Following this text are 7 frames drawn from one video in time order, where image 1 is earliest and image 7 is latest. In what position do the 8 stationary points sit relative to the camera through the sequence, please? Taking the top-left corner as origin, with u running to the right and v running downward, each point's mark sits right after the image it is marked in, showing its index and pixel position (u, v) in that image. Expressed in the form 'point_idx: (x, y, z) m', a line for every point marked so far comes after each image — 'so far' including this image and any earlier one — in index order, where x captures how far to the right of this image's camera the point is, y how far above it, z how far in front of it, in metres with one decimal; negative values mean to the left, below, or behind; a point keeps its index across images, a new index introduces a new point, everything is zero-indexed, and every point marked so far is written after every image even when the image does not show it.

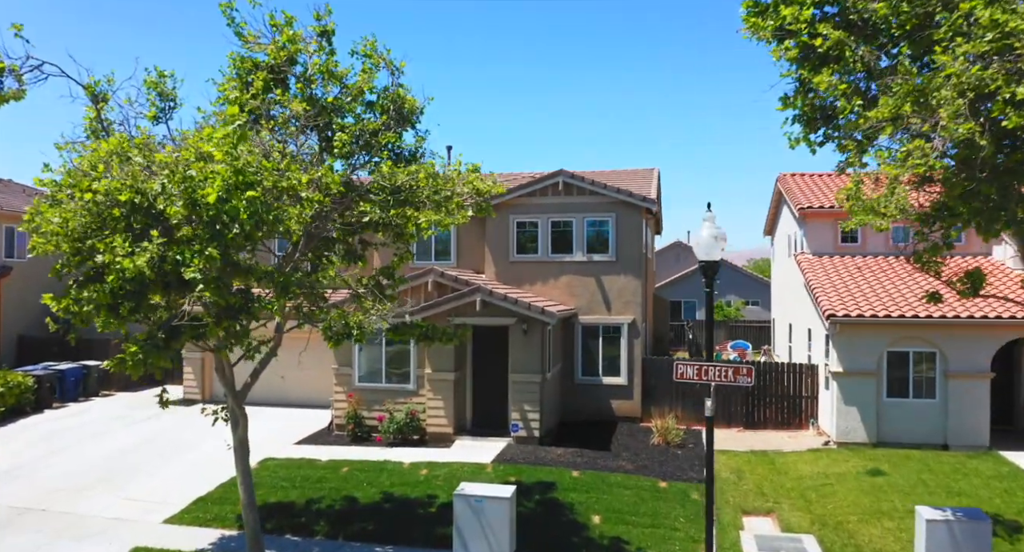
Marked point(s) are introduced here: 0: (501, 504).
0: (-0.1, -3.0, +9.2) m
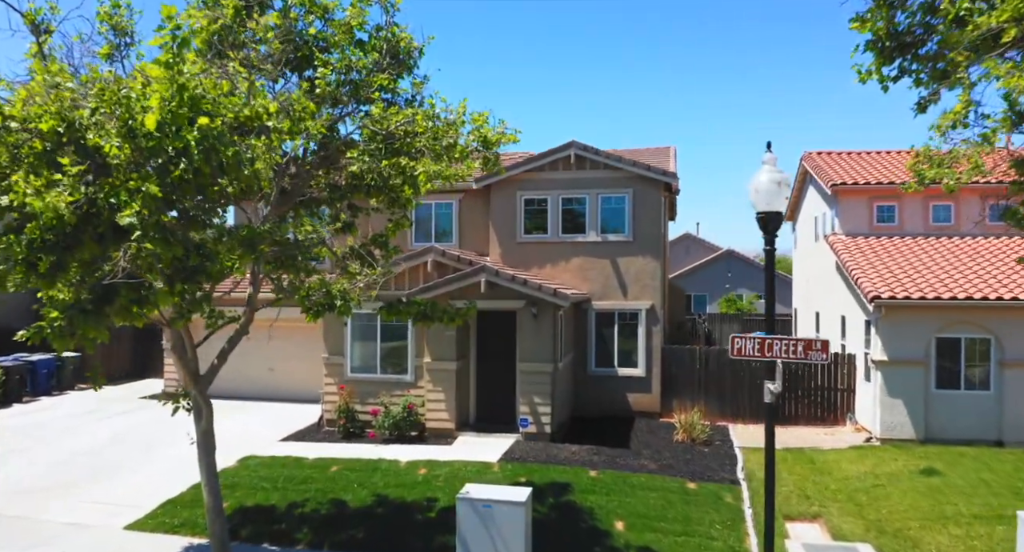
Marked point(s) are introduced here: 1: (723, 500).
0: (0.0, -2.6, +7.7) m
1: (+3.3, -3.5, +11.1) m
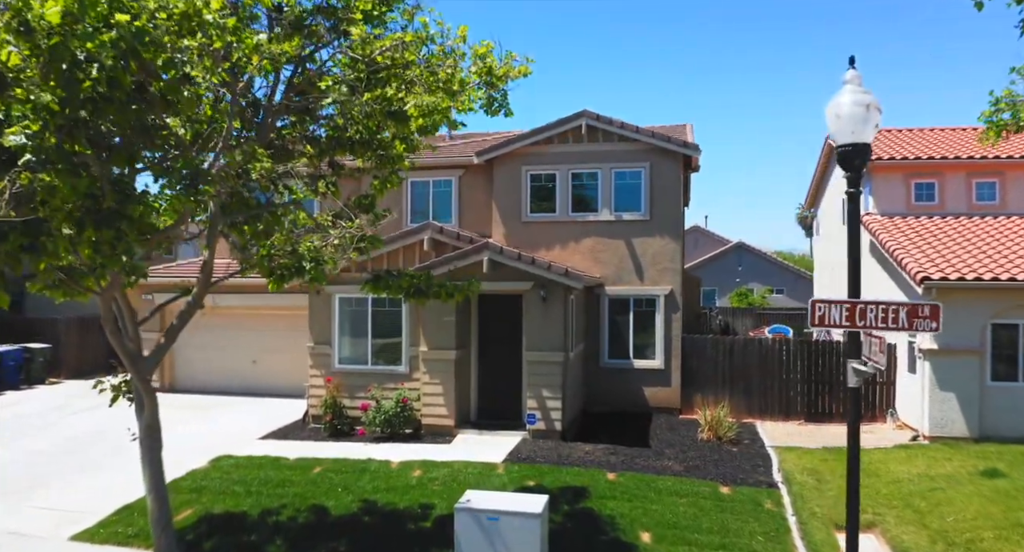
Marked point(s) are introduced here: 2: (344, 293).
0: (+0.1, -2.2, +6.2) m
1: (+3.4, -3.2, +9.7) m
2: (-3.2, -0.3, +13.5) m
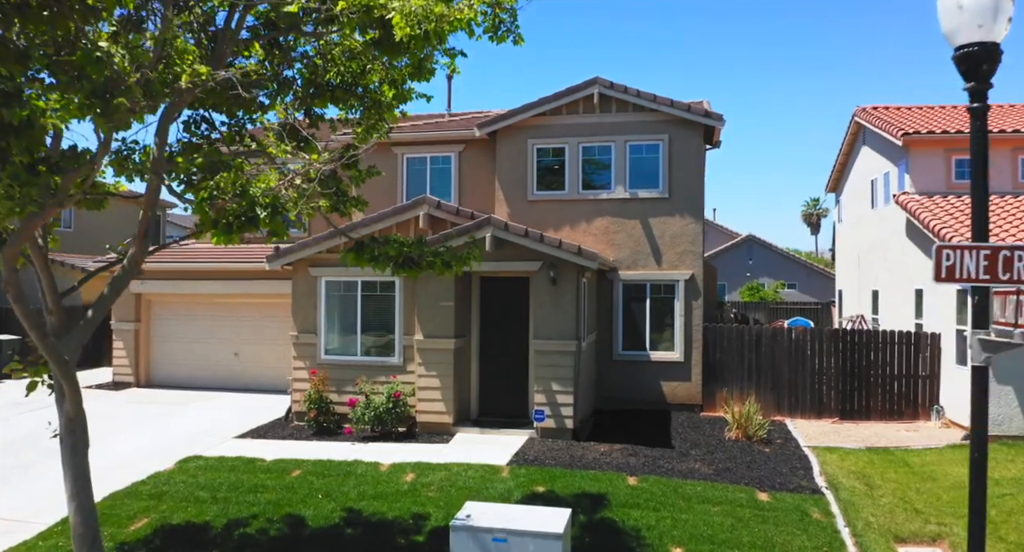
0: (+0.2, -1.9, +4.9) m
1: (+3.5, -2.8, +8.3) m
2: (-3.1, 0.0, +12.1) m
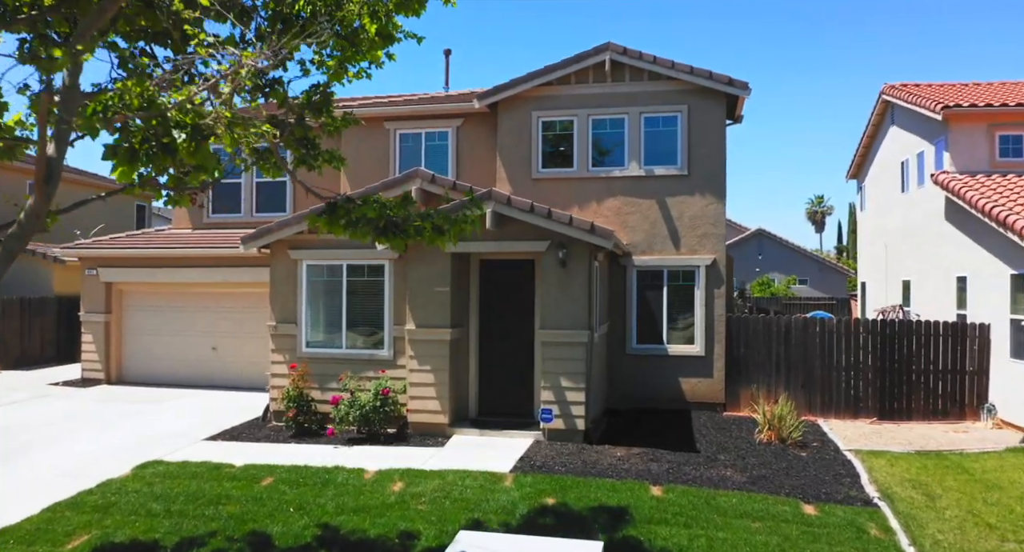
0: (+0.3, -1.6, +3.6) m
1: (+3.6, -2.6, +7.1) m
2: (-3.1, +0.3, +10.9) m
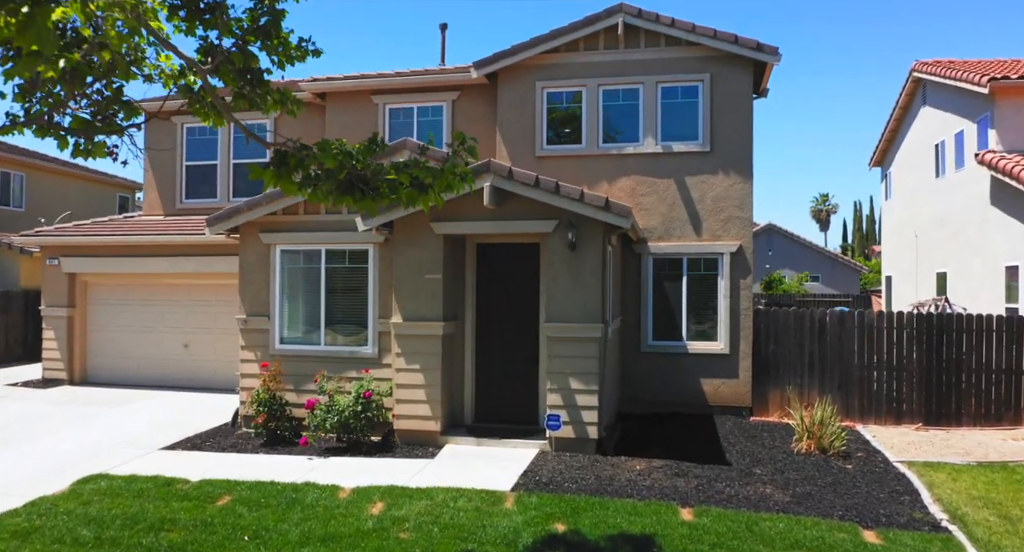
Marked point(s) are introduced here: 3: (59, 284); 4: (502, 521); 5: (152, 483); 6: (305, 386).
0: (+0.3, -1.4, +2.4) m
1: (+3.6, -2.4, +5.8) m
2: (-3.0, +0.4, +9.6) m
3: (-8.8, -0.1, +13.7) m
4: (-0.1, -2.2, +6.2) m
5: (-3.8, -2.2, +7.5) m
6: (-2.8, -1.5, +9.5) m
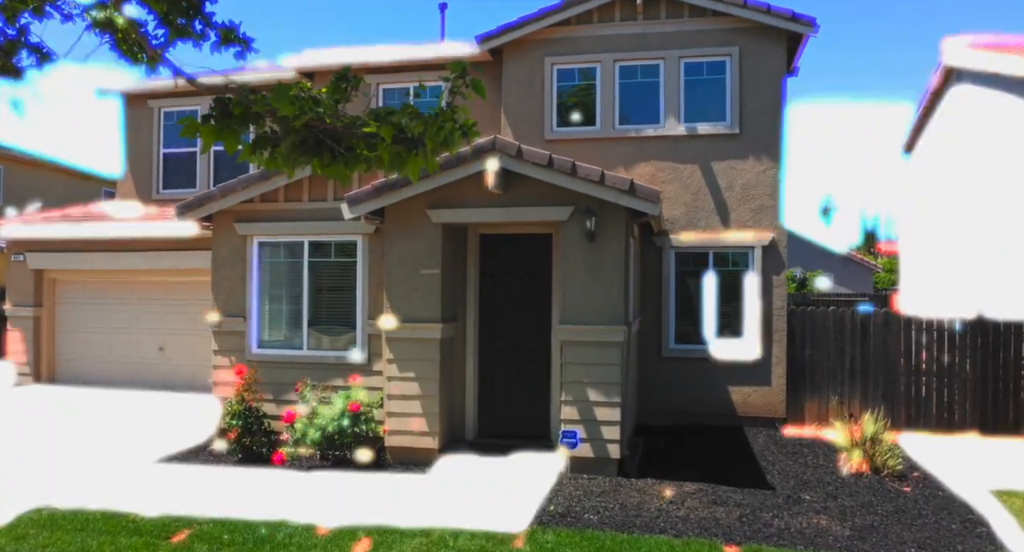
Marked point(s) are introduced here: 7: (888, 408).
0: (+0.4, -1.4, +1.3) m
1: (+3.7, -2.4, +4.7) m
2: (-3.0, +0.5, +8.5) m
3: (-8.7, -0.1, +12.6) m
4: (0.0, -2.1, +5.1) m
5: (-3.7, -2.1, +6.4) m
6: (-2.7, -1.4, +8.4) m
7: (+5.1, -1.8, +9.5) m
